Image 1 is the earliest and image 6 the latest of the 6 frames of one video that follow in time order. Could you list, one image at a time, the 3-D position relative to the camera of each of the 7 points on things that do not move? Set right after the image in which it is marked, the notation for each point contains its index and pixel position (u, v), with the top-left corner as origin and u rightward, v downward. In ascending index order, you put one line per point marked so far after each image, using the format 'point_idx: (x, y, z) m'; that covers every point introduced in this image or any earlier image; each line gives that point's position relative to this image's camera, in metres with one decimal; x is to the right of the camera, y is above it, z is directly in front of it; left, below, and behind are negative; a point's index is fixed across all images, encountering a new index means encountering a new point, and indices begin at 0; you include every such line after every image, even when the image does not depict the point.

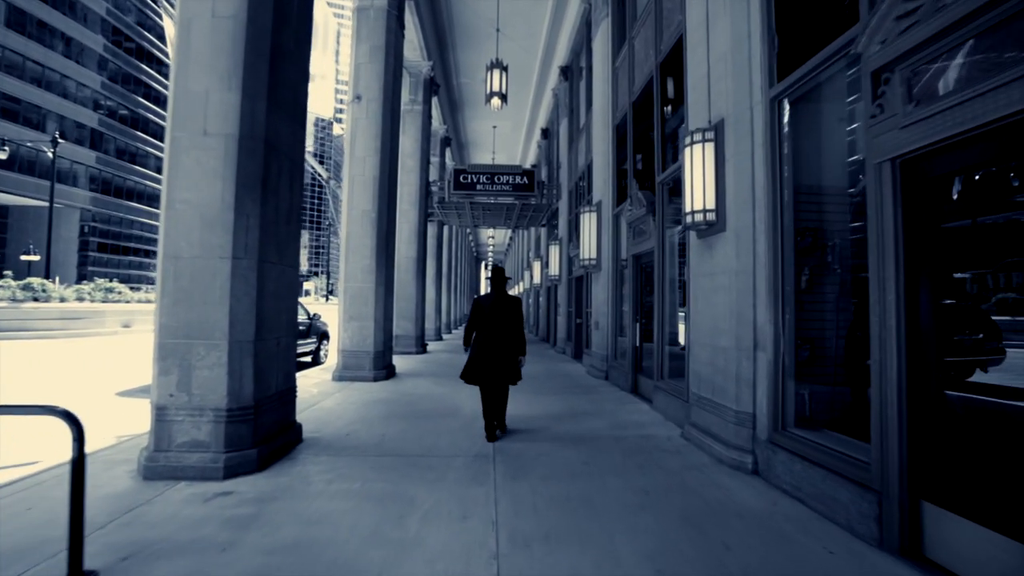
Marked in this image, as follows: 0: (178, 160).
0: (-2.8, +1.1, +4.2) m
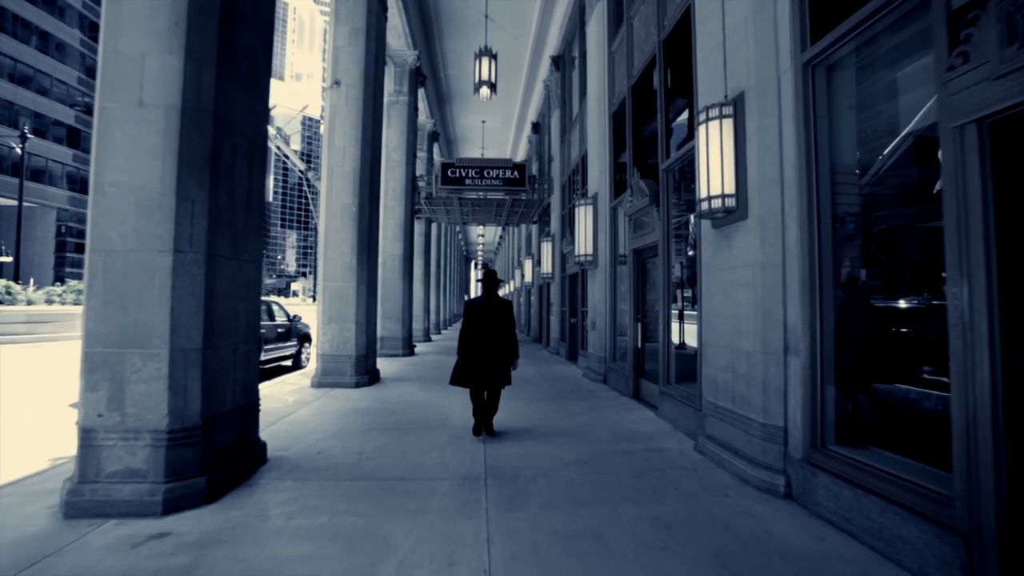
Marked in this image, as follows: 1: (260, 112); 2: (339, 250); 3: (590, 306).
0: (-2.9, +1.1, +3.6) m
1: (-2.3, +1.6, +4.5) m
2: (-3.2, +0.7, +9.2) m
3: (+1.6, -0.4, +10.2) m
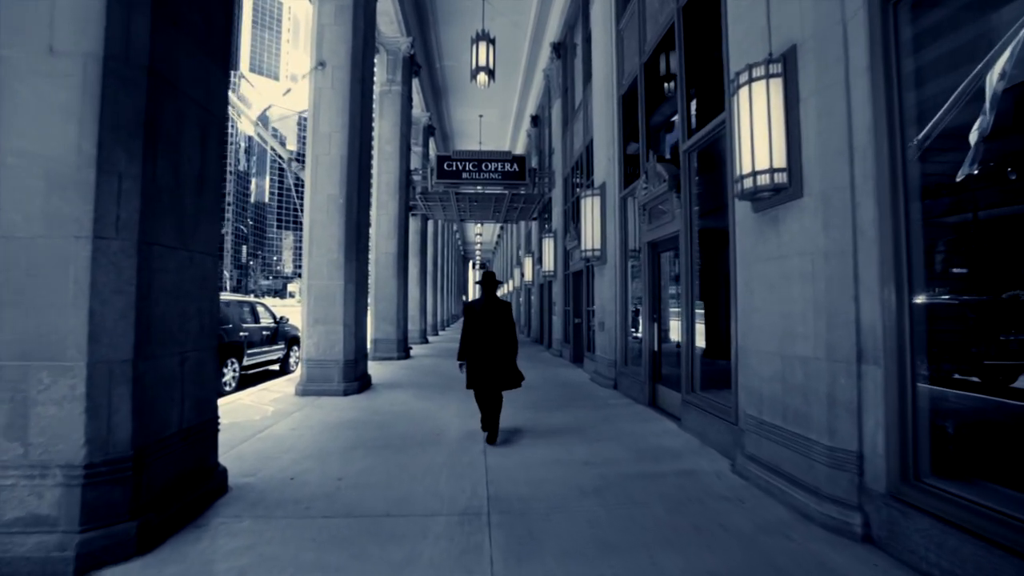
0: (-2.8, +1.1, +2.8) m
1: (-2.2, +1.6, +3.8) m
2: (-3.2, +0.7, +8.5) m
3: (+1.6, -0.3, +9.5) m
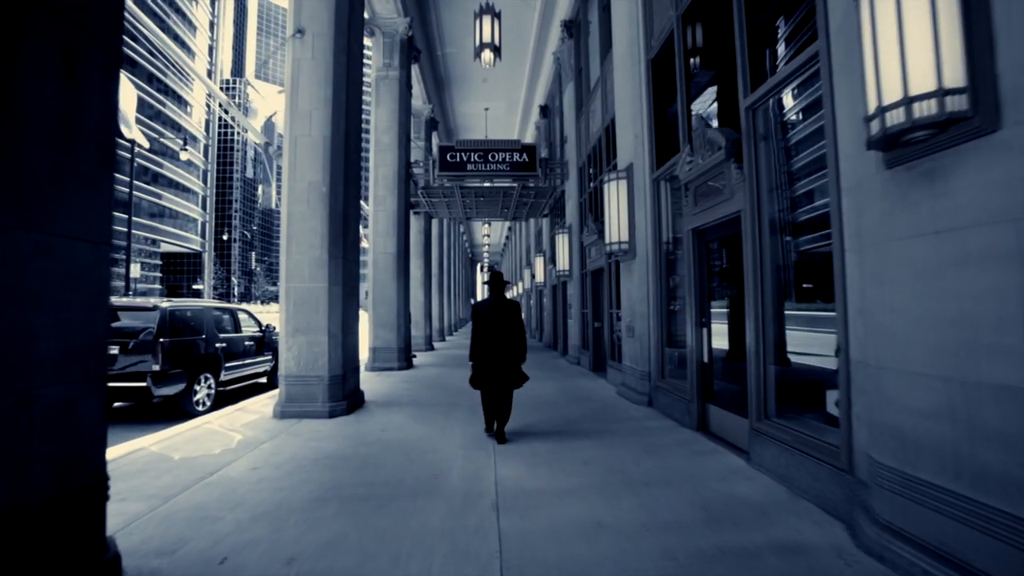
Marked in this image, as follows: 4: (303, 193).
0: (-2.7, +1.1, +1.6) m
1: (-2.2, +1.6, +2.6) m
2: (-3.0, +0.7, +7.3) m
3: (+1.8, -0.3, +8.2) m
4: (-3.0, +1.4, +7.3) m
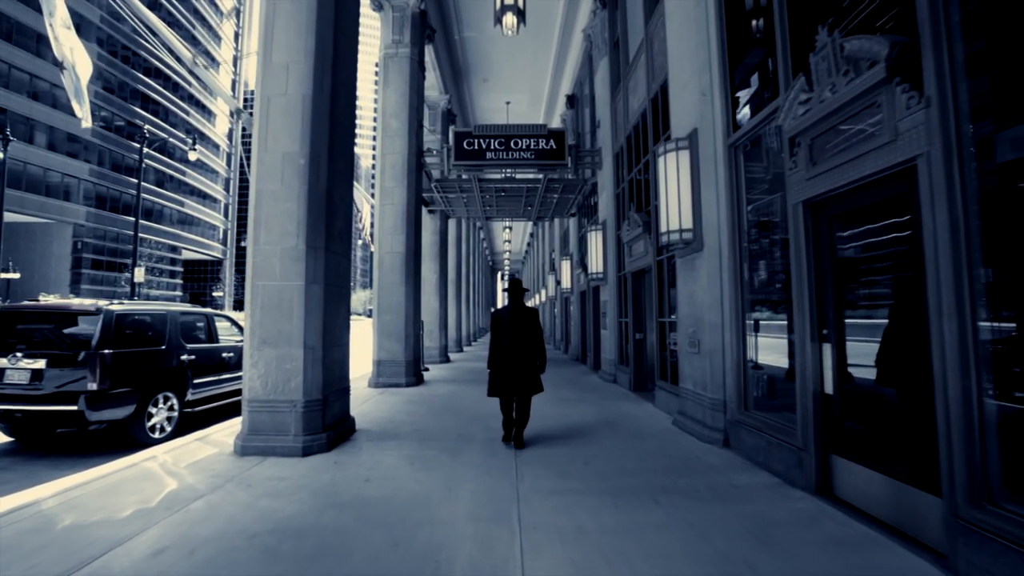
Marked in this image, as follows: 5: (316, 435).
0: (-2.6, +1.2, 0.0) m
1: (-2.0, +1.7, +1.0) m
2: (-2.7, +0.7, +5.7) m
3: (+2.2, -0.3, +6.4) m
4: (-2.7, +1.4, +5.8) m
5: (-2.2, -1.6, +5.6) m
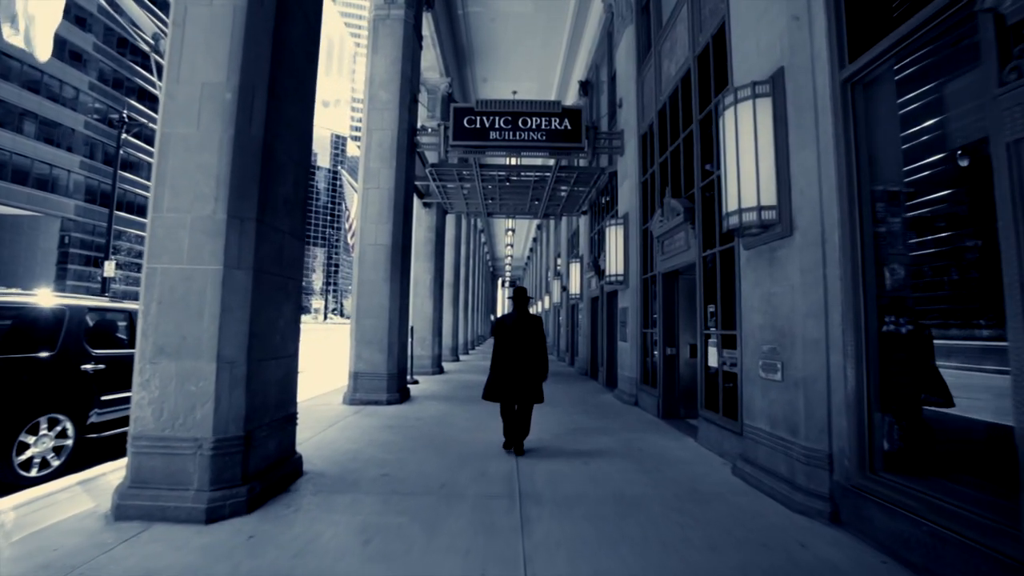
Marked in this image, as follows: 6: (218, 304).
0: (-2.5, +1.4, -1.7) m
1: (-1.9, +1.9, -0.7) m
2: (-2.6, +0.8, +4.0) m
3: (+2.3, -0.4, +4.7) m
4: (-2.6, +1.5, +4.1) m
5: (-2.1, -1.5, +3.8) m
6: (-2.3, -0.1, +3.9) m
